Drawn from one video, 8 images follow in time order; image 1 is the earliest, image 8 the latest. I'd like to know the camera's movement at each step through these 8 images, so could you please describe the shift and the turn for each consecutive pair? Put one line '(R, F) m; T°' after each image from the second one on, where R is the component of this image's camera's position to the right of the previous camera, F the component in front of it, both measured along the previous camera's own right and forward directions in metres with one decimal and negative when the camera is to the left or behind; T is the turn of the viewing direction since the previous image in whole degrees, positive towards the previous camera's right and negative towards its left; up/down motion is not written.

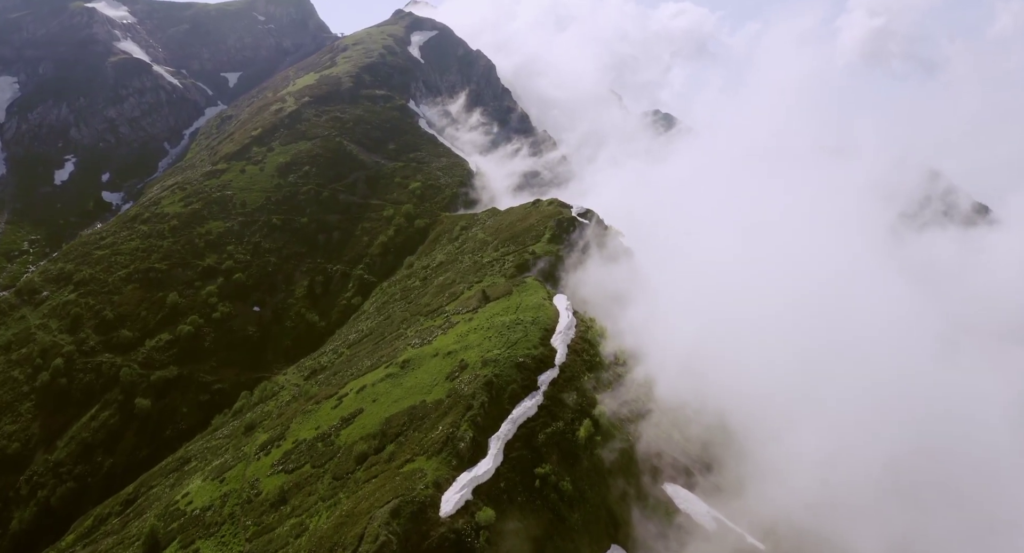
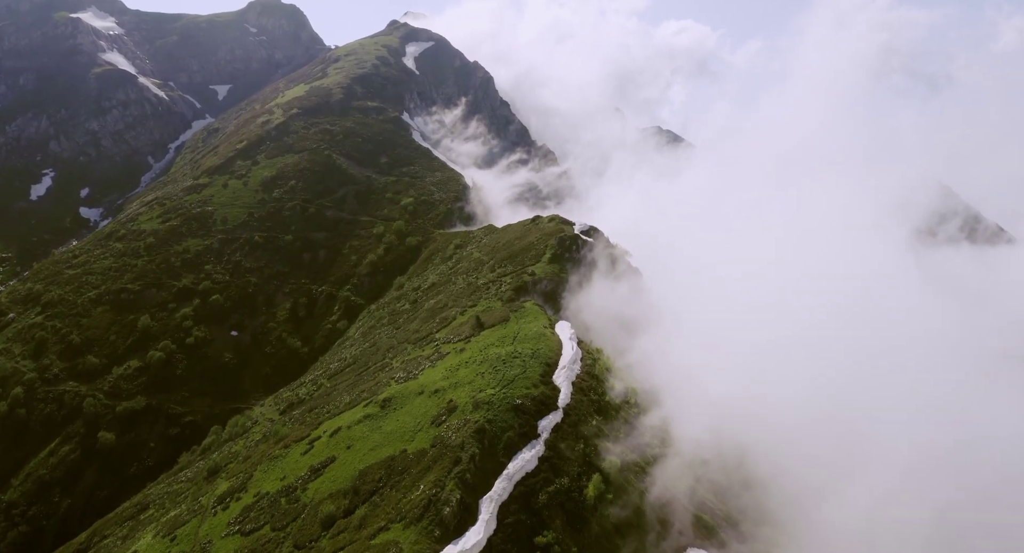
(+0.3, +11.6) m; 0°
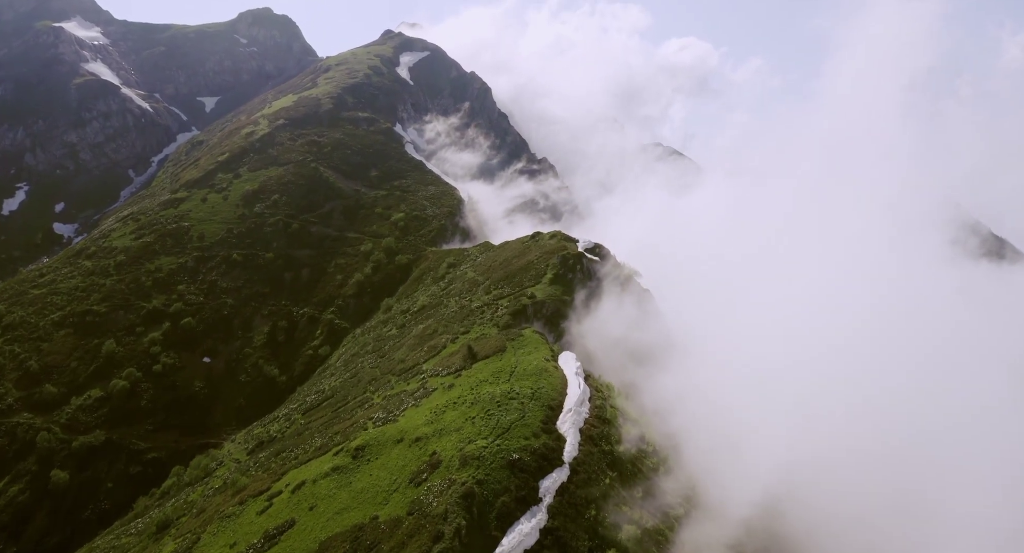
(+0.3, +12.3) m; 0°
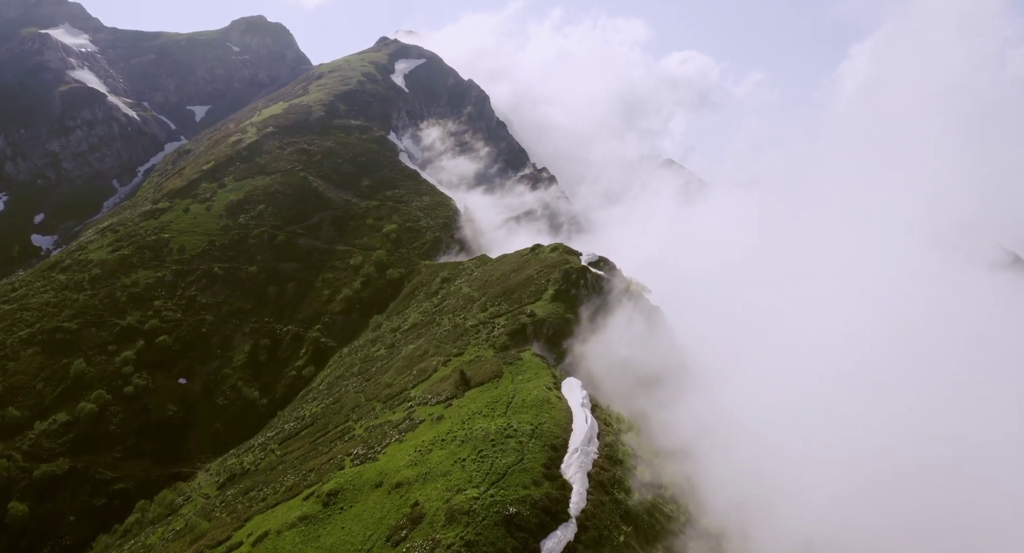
(+0.2, +9.1) m; 0°
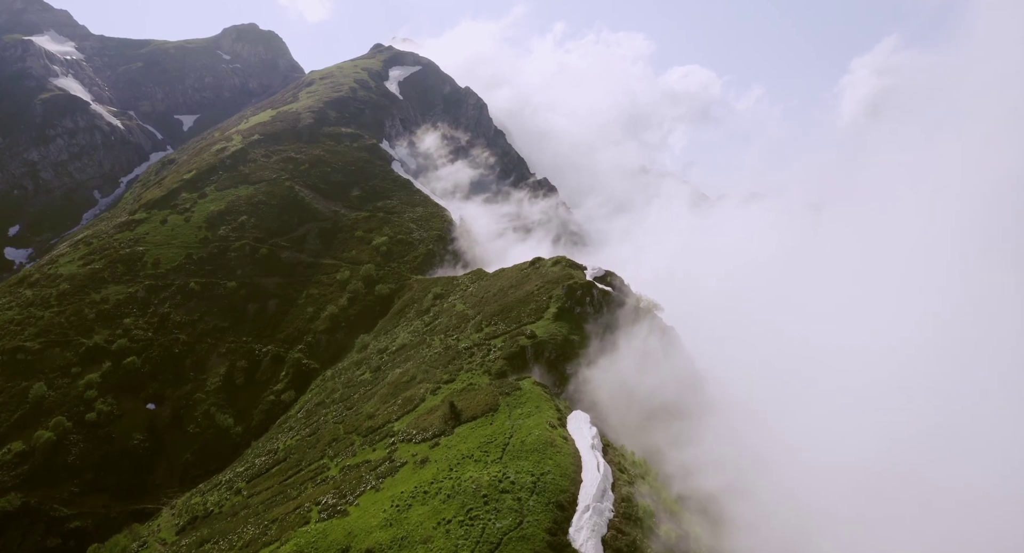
(+0.2, +10.3) m; 0°
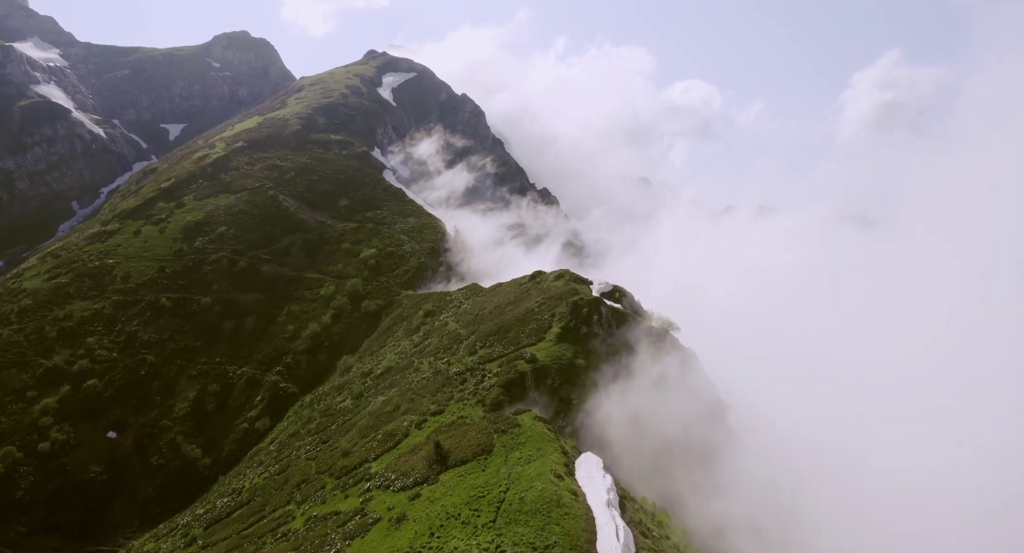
(+0.1, +10.6) m; 0°
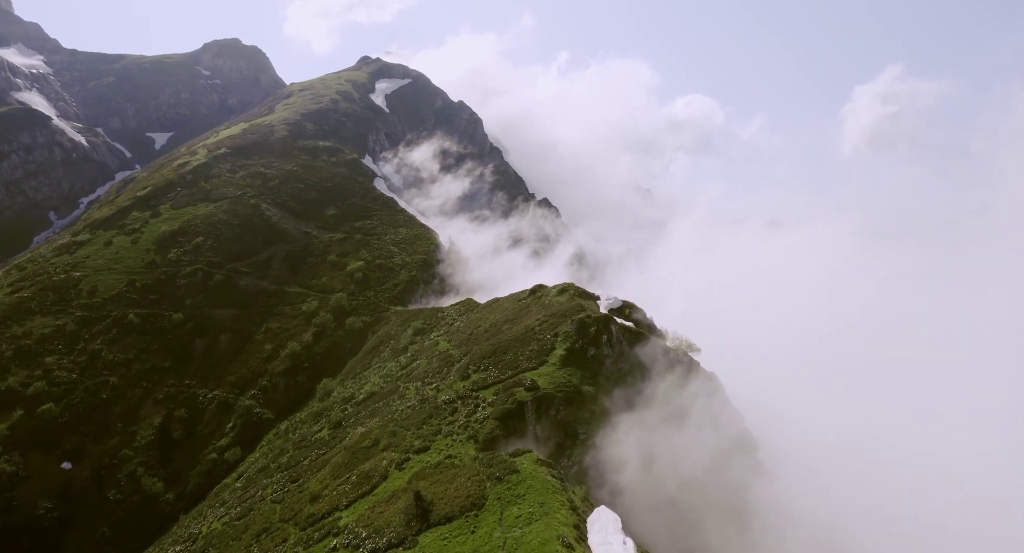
(+0.1, +10.0) m; 0°
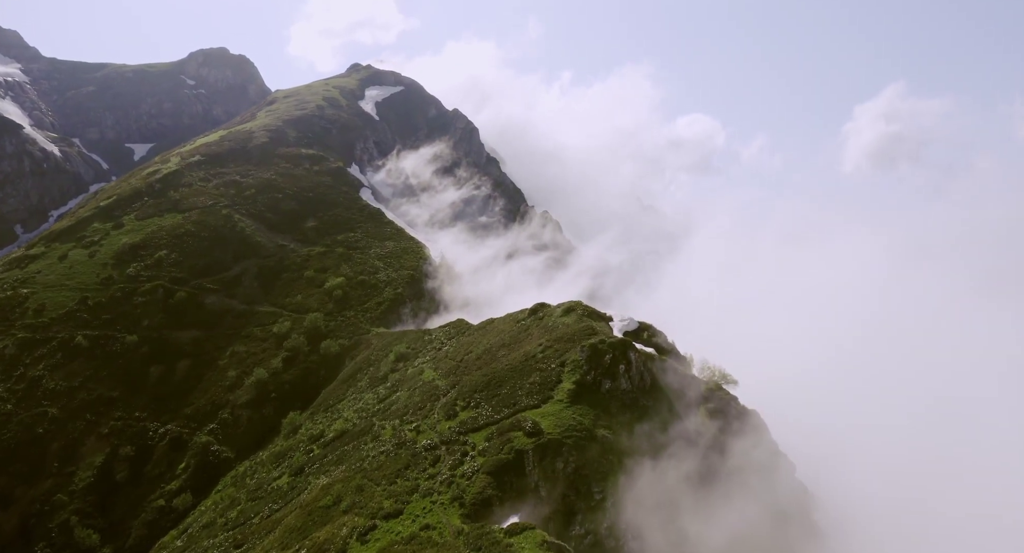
(+0.1, +13.0) m; 0°
